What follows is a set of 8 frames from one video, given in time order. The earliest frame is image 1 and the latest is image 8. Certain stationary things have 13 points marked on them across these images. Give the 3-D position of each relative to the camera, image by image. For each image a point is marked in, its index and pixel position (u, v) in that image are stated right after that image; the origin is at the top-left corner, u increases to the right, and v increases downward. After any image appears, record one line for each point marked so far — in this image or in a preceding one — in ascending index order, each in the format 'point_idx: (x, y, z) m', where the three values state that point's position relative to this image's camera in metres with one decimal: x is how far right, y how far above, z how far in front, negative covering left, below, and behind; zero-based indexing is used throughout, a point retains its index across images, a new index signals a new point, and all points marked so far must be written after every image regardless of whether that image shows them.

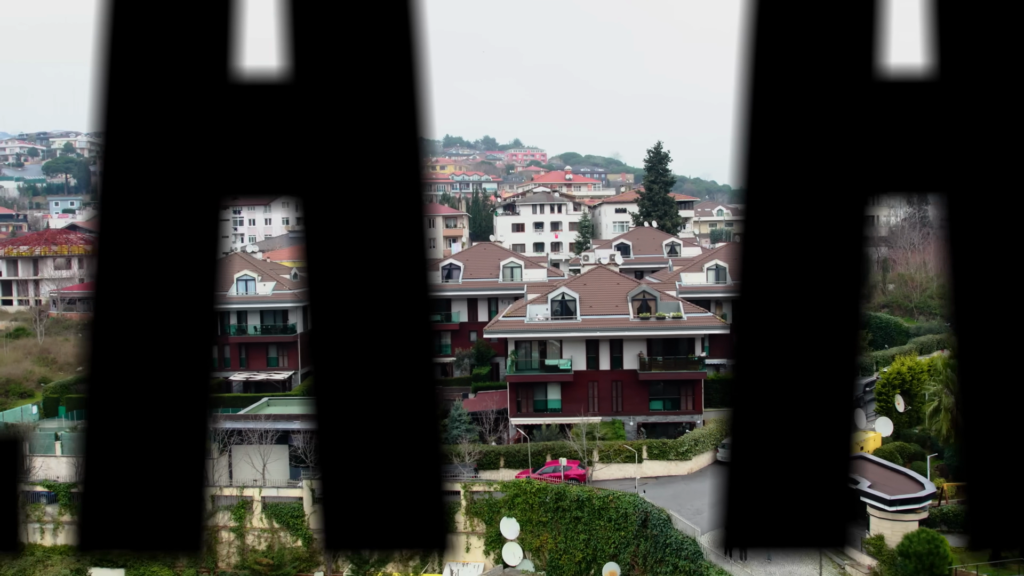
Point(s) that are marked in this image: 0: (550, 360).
0: (+0.4, -0.7, +11.3) m
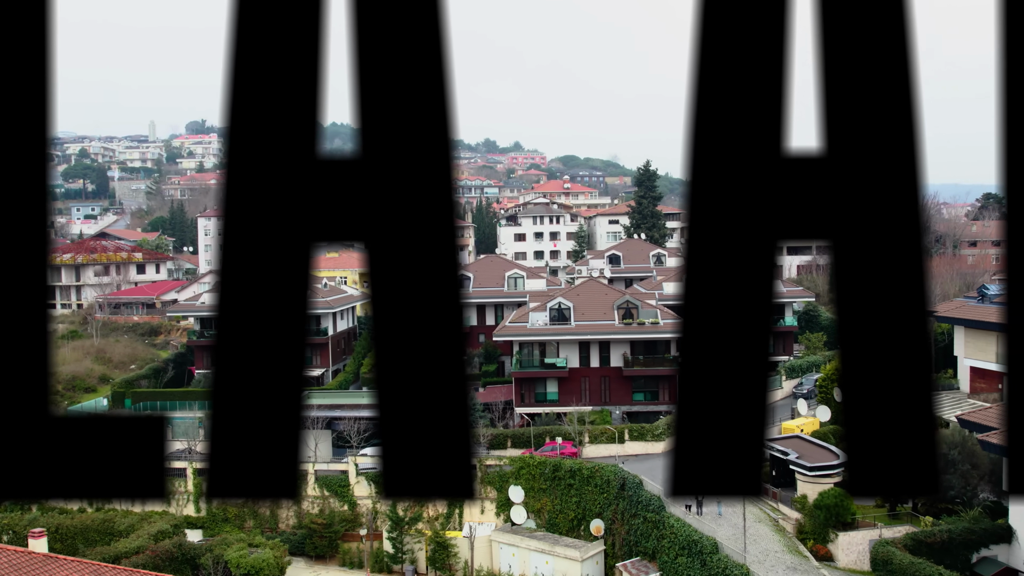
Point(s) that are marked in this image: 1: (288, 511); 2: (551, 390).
0: (+0.4, -0.8, +13.4) m
1: (-2.2, -2.2, +10.8) m
2: (+0.5, -1.2, +13.4) m
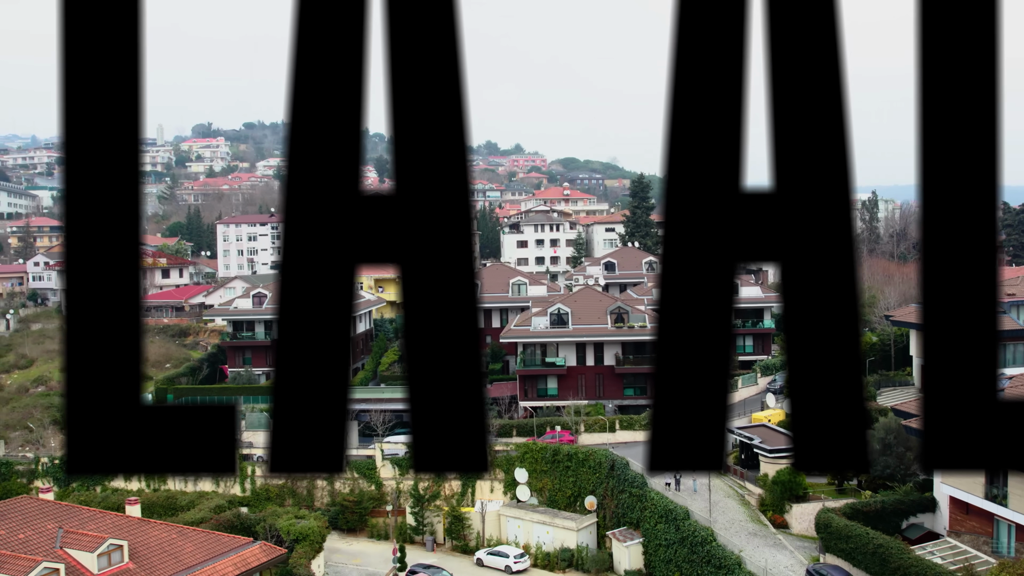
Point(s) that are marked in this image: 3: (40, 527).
0: (+0.5, -0.9, +15.1) m
1: (-2.1, -2.3, +12.5) m
2: (+0.5, -1.3, +15.1) m
3: (-3.6, -1.8, +8.6) m
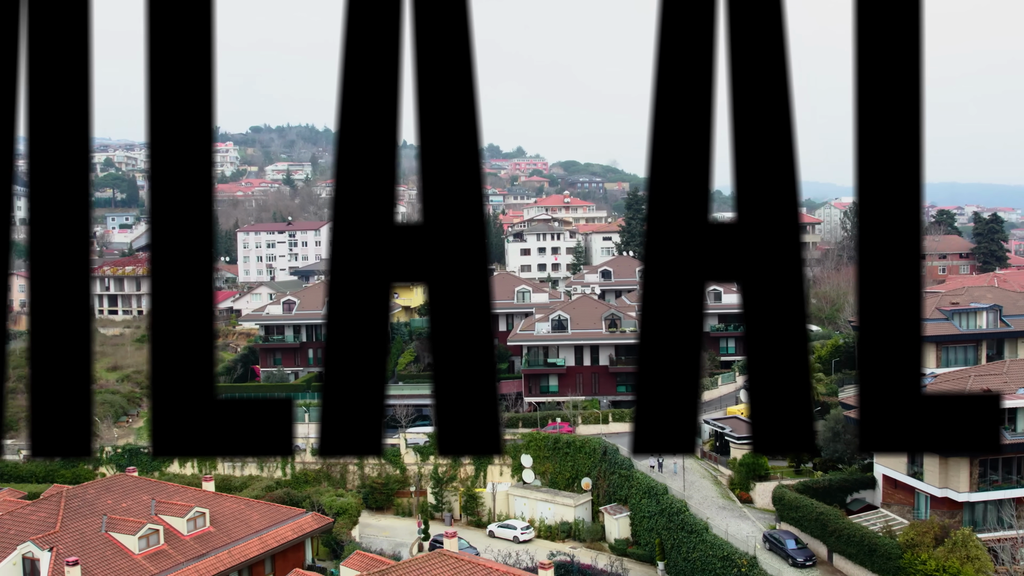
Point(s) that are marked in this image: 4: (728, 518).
0: (+0.6, -1.1, +17.0) m
1: (-2.1, -2.4, +14.5) m
2: (+0.6, -1.4, +17.0) m
3: (-3.5, -2.0, +10.5) m
4: (+2.3, -2.4, +11.7) m
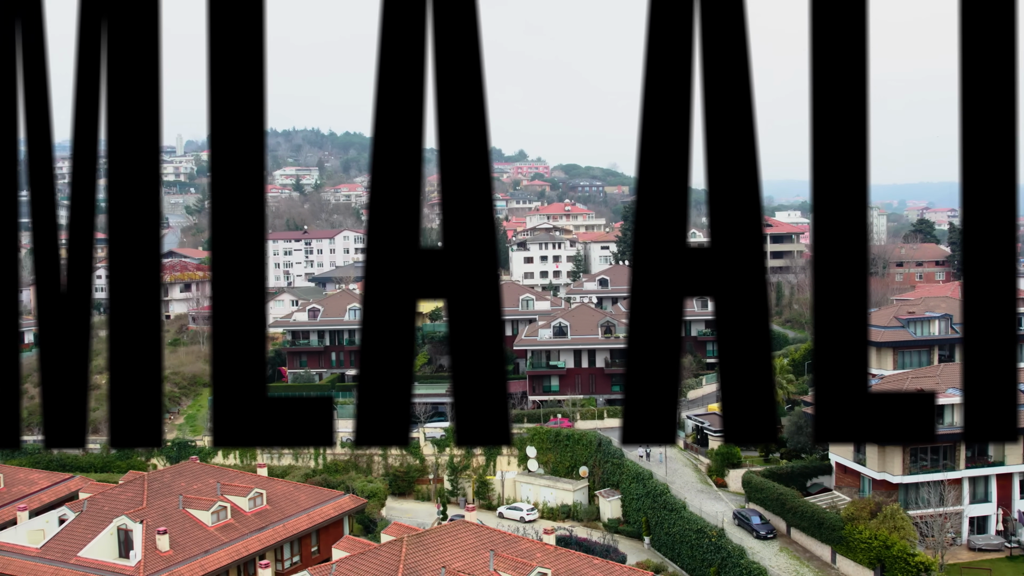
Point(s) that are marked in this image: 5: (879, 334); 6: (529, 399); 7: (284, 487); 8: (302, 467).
0: (+0.7, -1.2, +19.0) m
1: (-2.0, -2.6, +16.4) m
2: (+0.7, -1.6, +19.0) m
3: (-3.4, -2.2, +12.5) m
4: (+2.4, -2.6, +13.6) m
5: (+5.6, -0.7, +16.9) m
6: (+0.3, -1.9, +18.9) m
7: (-2.6, -2.3, +13.0) m
8: (-3.1, -2.6, +16.3) m
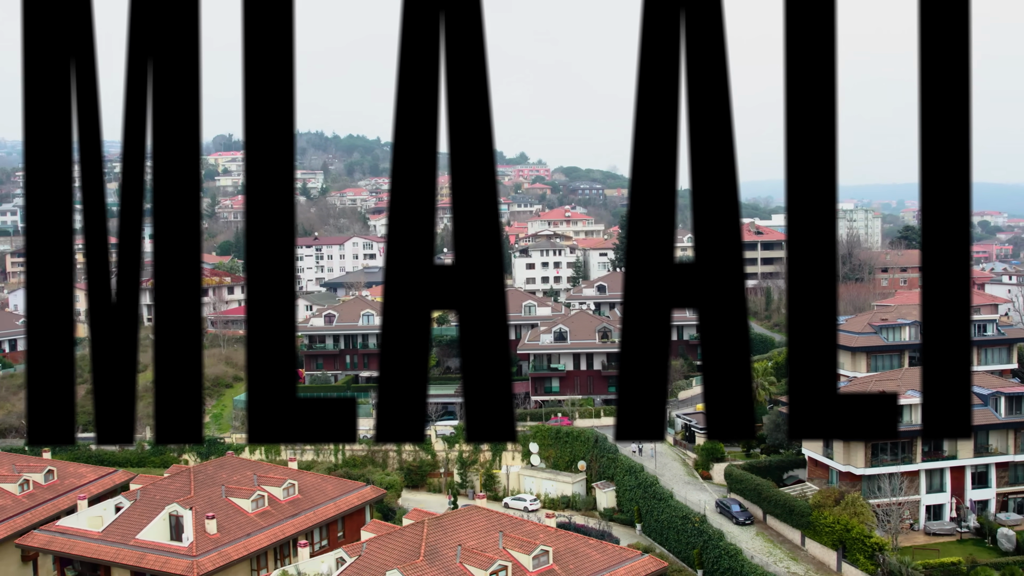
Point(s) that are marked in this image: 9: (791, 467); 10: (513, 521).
0: (+0.7, -1.4, +20.5) m
1: (-1.9, -2.7, +17.9) m
2: (+0.8, -1.8, +20.5) m
3: (-3.4, -2.3, +14.0) m
4: (+2.4, -2.8, +15.1) m
5: (+5.6, -0.8, +18.3) m
6: (+0.4, -2.0, +20.4) m
7: (-2.6, -2.5, +14.5) m
8: (-3.0, -2.8, +17.8) m
9: (+3.8, -2.4, +15.1) m
10: (0.0, -2.4, +11.7) m
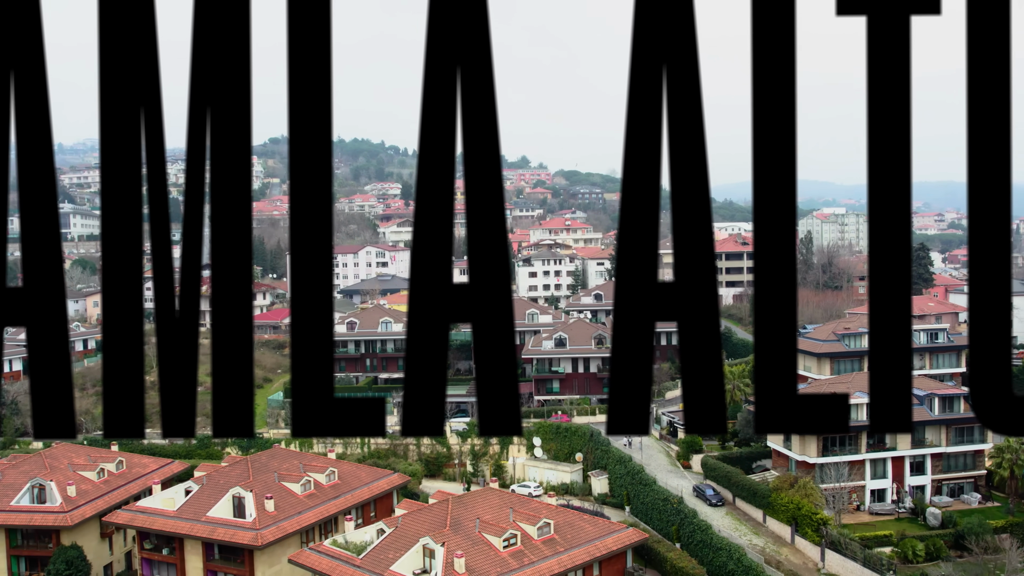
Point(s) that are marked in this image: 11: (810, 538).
0: (+0.9, -1.6, +22.9) m
1: (-1.8, -3.0, +20.4) m
2: (+0.9, -2.0, +22.9) m
3: (-3.3, -2.6, +16.4) m
4: (+2.5, -3.0, +17.6) m
5: (+5.7, -1.1, +20.8) m
6: (+0.5, -2.3, +22.9) m
7: (-2.5, -2.7, +16.9) m
8: (-2.9, -3.0, +20.2) m
9: (+3.9, -2.7, +17.6) m
10: (+0.1, -2.7, +14.1) m
11: (+3.8, -3.2, +14.4) m
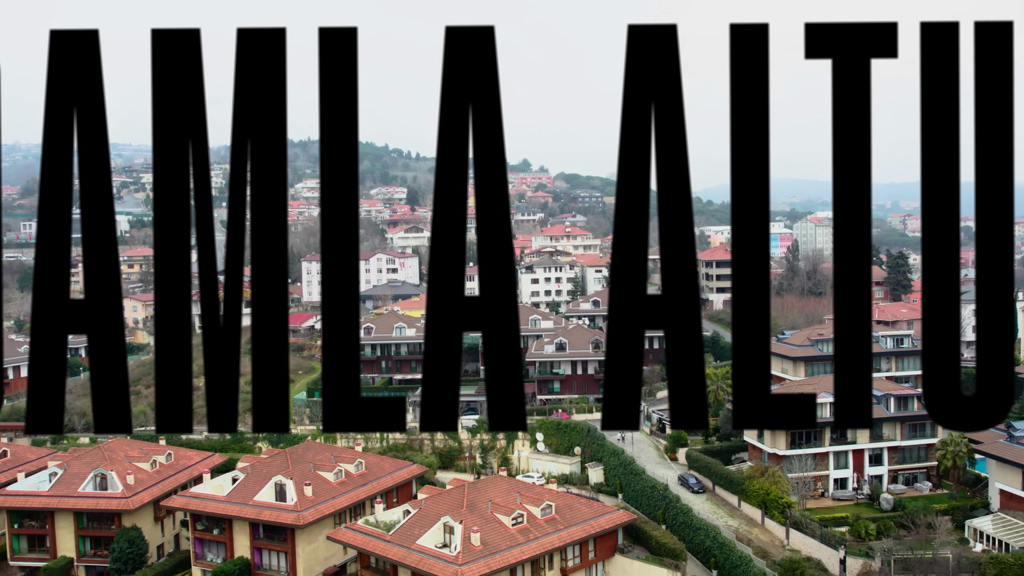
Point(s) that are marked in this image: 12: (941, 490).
0: (+1.0, -1.8, +25.1) m
1: (-1.7, -3.2, +22.6) m
2: (+1.0, -2.2, +25.1) m
3: (-3.2, -2.8, +18.7) m
4: (+2.6, -3.2, +19.8) m
5: (+5.8, -1.3, +23.0) m
6: (+0.6, -2.5, +25.1) m
7: (-2.4, -2.9, +19.1) m
8: (-2.8, -3.2, +22.5) m
9: (+4.0, -2.9, +19.8) m
10: (+0.2, -2.9, +16.4) m
11: (+3.9, -3.4, +16.6) m
12: (+7.1, -3.3, +18.4) m
